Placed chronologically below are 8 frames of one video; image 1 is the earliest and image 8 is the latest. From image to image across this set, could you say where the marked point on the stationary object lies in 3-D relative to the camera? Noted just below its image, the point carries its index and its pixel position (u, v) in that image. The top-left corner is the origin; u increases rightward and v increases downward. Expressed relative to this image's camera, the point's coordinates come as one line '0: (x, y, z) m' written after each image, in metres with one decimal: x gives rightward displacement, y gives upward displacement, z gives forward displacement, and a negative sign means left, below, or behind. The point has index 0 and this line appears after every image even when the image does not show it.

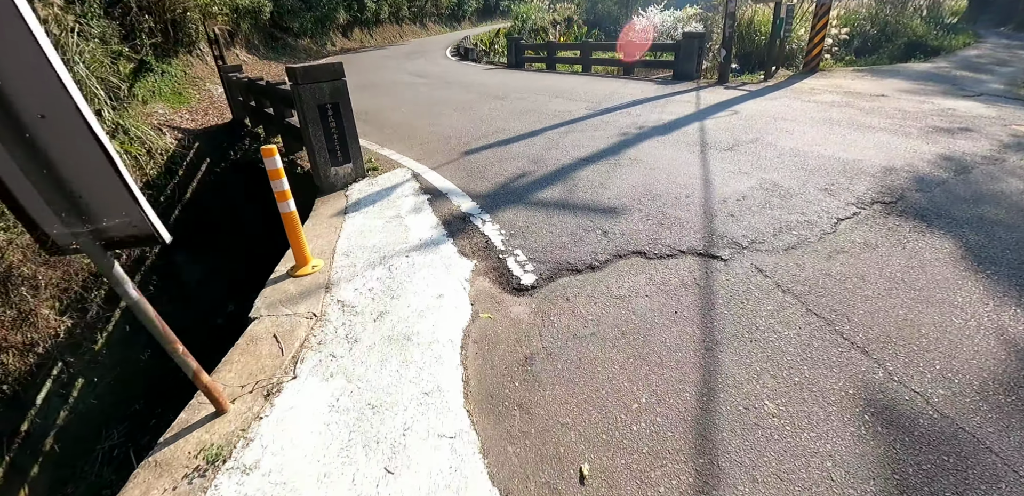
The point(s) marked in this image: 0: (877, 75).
0: (+8.8, +4.2, +11.3) m
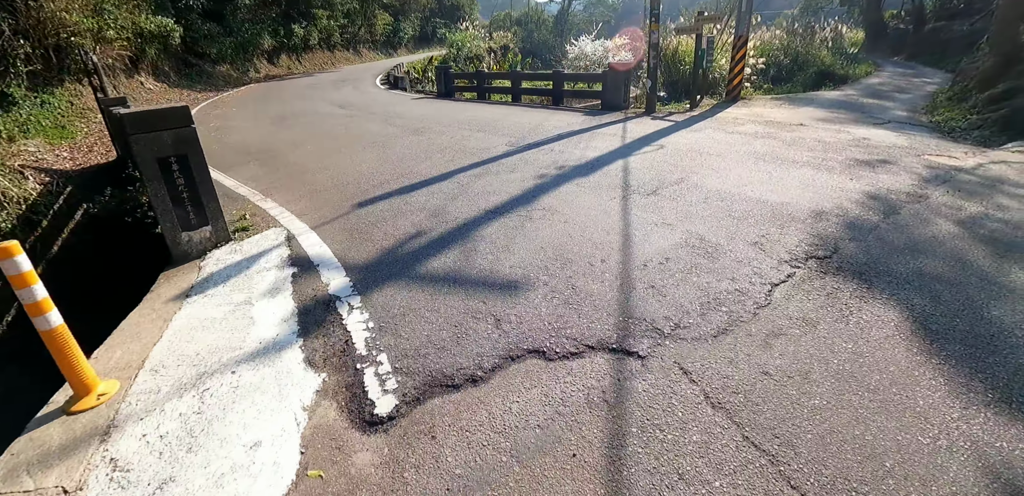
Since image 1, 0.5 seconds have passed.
0: (+7.0, +3.6, +11.7) m
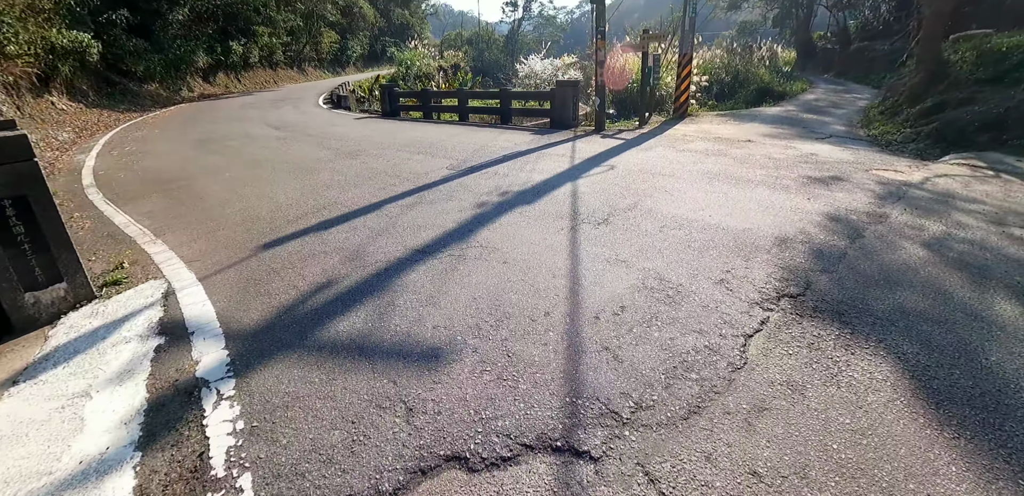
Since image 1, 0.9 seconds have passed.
0: (+5.7, +3.2, +11.8) m
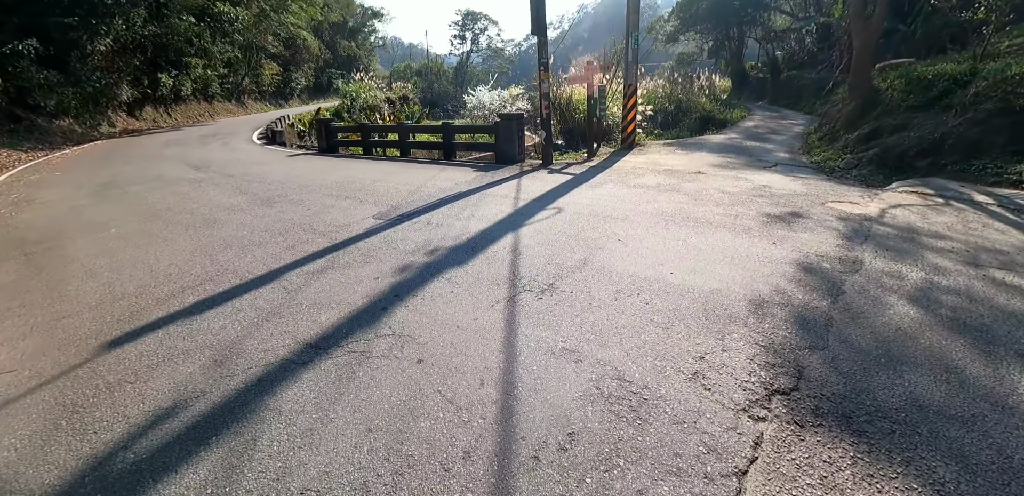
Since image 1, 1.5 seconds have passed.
0: (+4.3, +2.5, +11.7) m
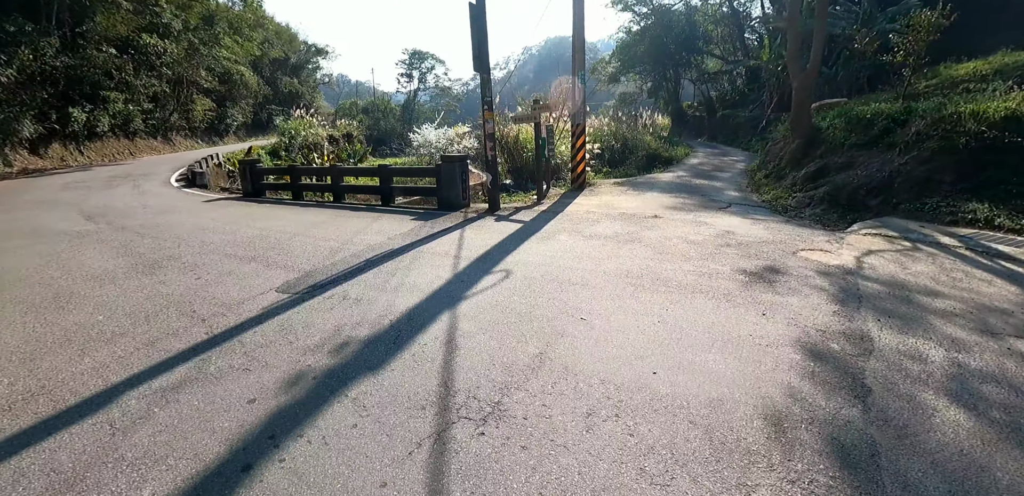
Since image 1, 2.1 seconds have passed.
0: (+3.0, +1.5, +11.3) m
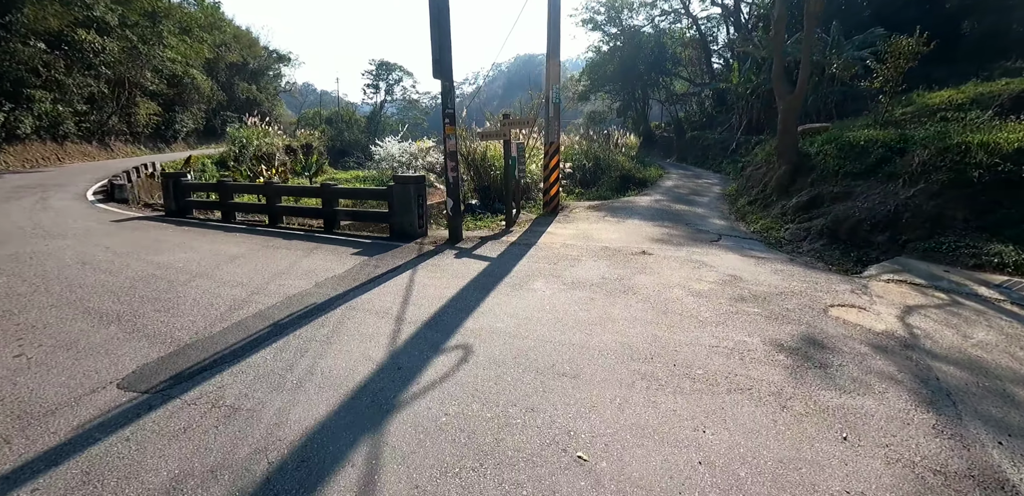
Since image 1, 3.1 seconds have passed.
0: (+2.3, +0.8, +10.3) m
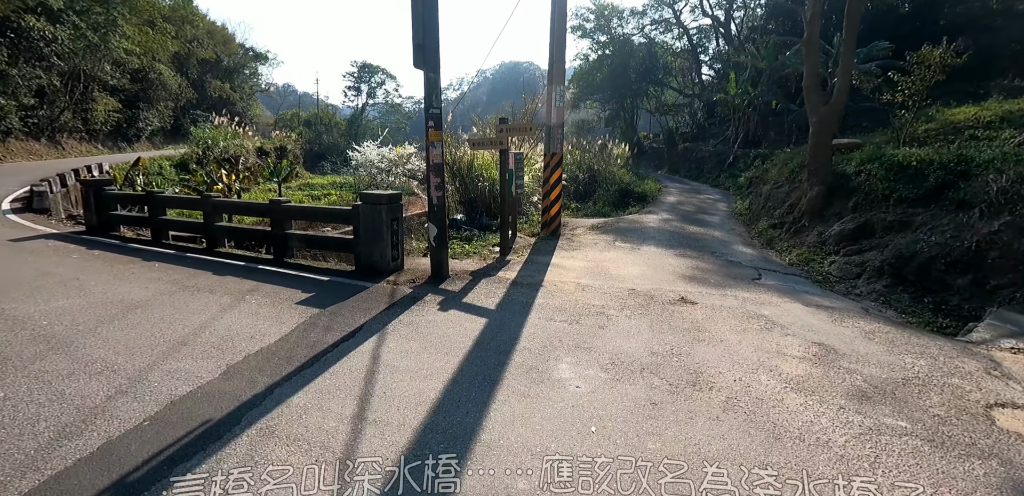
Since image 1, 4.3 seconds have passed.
0: (+2.2, +0.2, +8.9) m
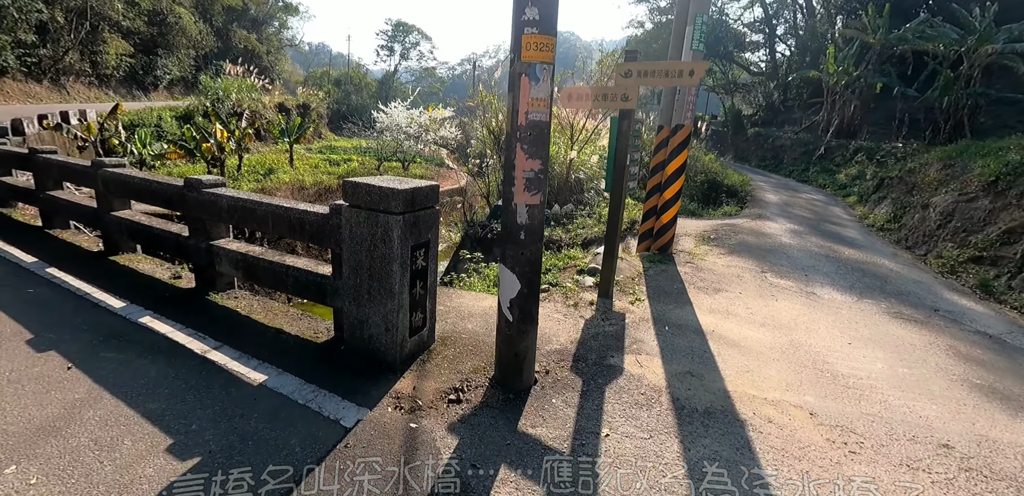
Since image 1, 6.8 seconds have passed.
0: (+3.2, -0.2, +5.8) m
